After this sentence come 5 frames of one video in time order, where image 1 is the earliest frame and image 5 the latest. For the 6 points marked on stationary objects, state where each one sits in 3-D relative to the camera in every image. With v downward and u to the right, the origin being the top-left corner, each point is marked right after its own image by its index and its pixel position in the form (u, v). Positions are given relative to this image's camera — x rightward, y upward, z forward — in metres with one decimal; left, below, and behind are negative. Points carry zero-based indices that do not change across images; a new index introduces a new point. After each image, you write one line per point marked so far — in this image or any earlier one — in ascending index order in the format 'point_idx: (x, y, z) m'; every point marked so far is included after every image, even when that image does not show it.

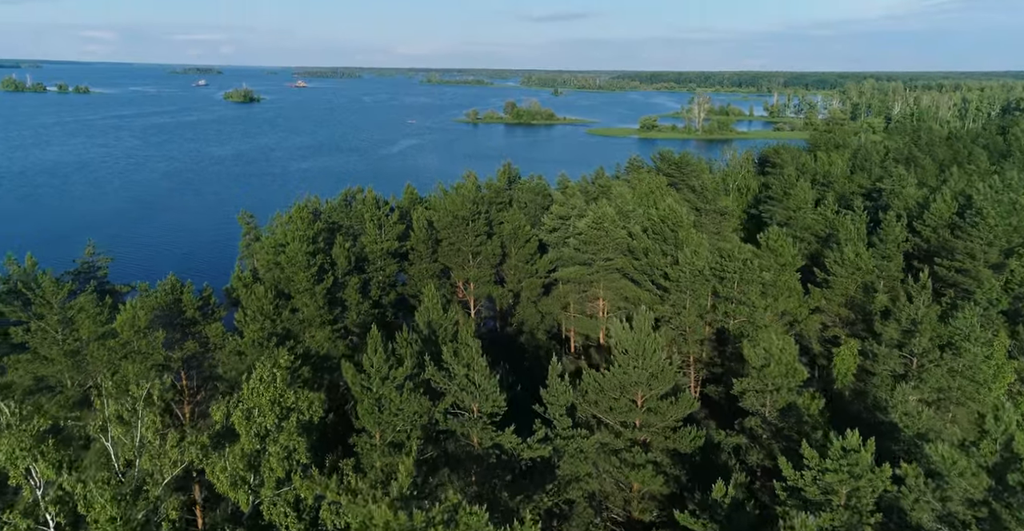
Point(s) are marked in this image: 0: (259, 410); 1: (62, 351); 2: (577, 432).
0: (-3.9, -2.2, +11.0) m
1: (-10.9, -2.1, +17.2) m
2: (+1.2, -3.2, +13.7) m
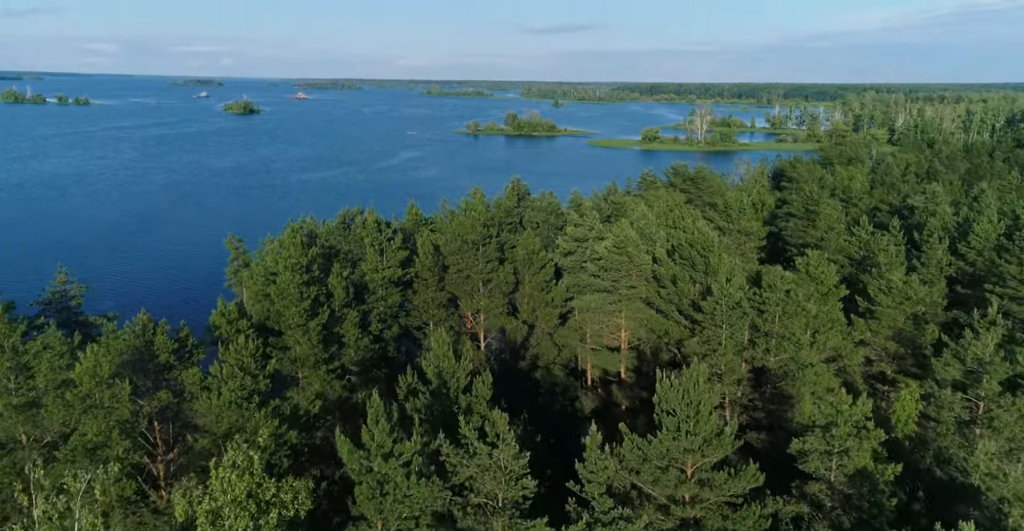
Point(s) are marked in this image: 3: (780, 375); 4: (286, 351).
0: (-3.4, -3.0, +8.7) m
1: (-10.4, -2.9, +14.9) m
2: (+1.7, -3.9, +11.3) m
3: (+7.5, -3.0, +19.9) m
4: (-6.0, -2.3, +19.1) m
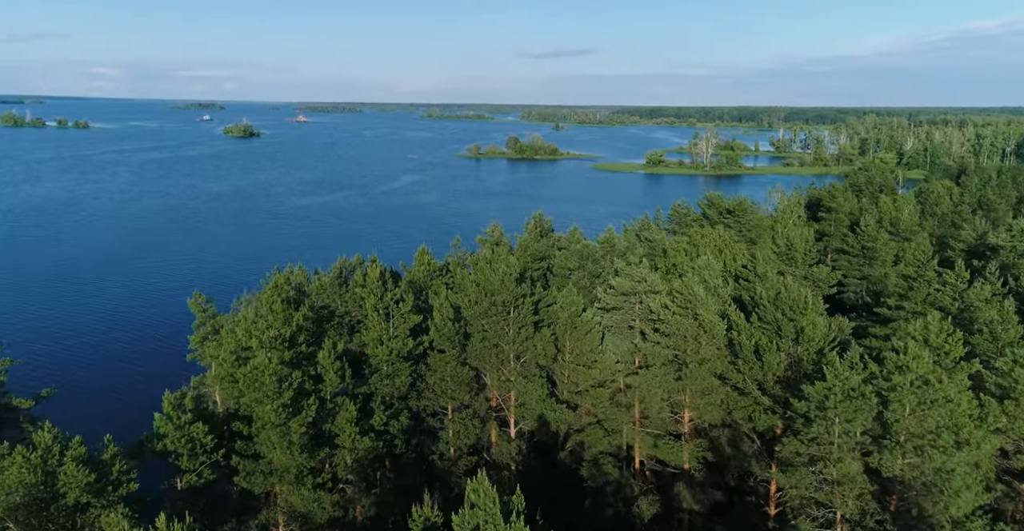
0: (-2.4, -4.2, +3.8) m
1: (-9.4, -4.3, +10.0) m
2: (+2.7, -5.3, +6.4) m
3: (+8.5, -4.6, +15.0) m
4: (-5.0, -3.9, +14.2) m
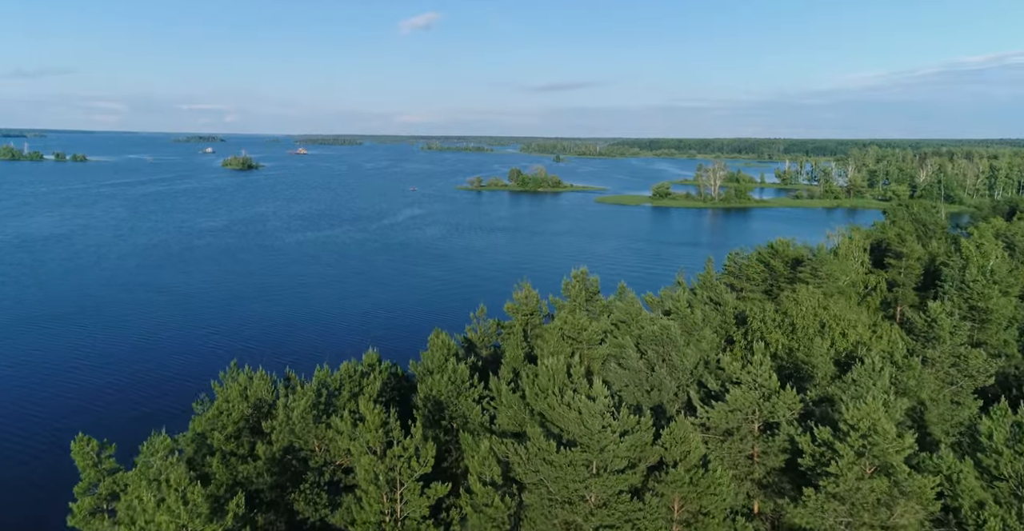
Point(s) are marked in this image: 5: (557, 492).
0: (-1.1, -5.6, -3.5) m
1: (-8.1, -6.0, +2.7) m
2: (+4.0, -6.7, -0.9) m
3: (+9.8, -6.5, +7.7) m
4: (-3.7, -5.7, +7.0) m
5: (+0.6, -3.6, +11.3) m
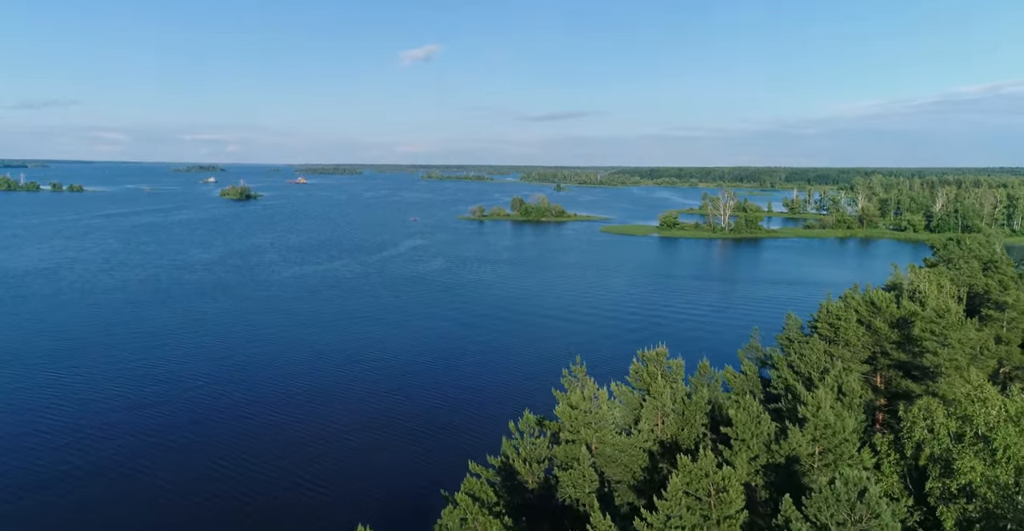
0: (+0.3, -6.5, -11.1) m
1: (-6.7, -7.1, -5.0) m
2: (+5.4, -7.7, -8.6) m
3: (+11.2, -7.8, 0.0) m
4: (-2.3, -7.0, -0.7) m
5: (+1.9, -5.1, +3.6) m
